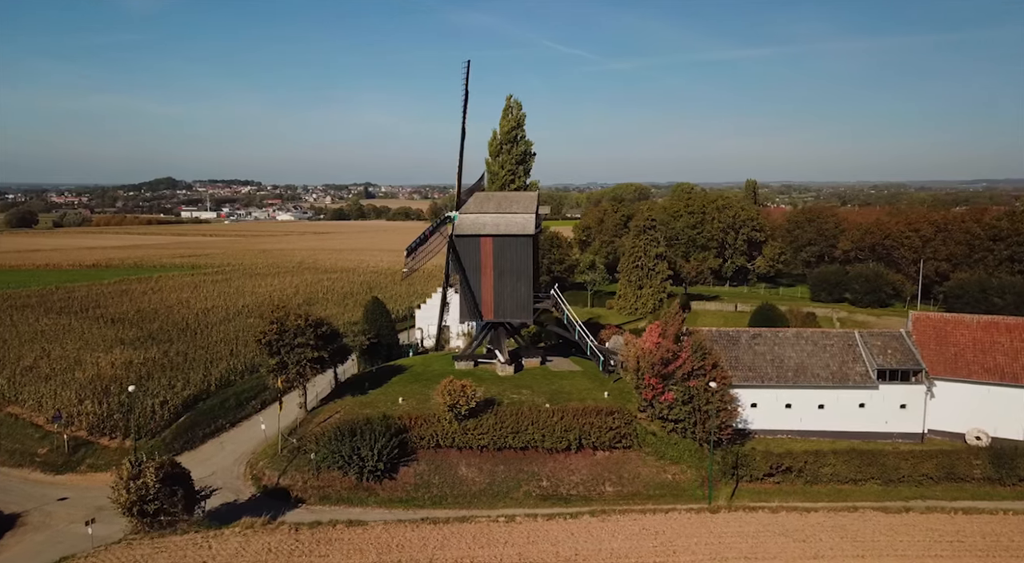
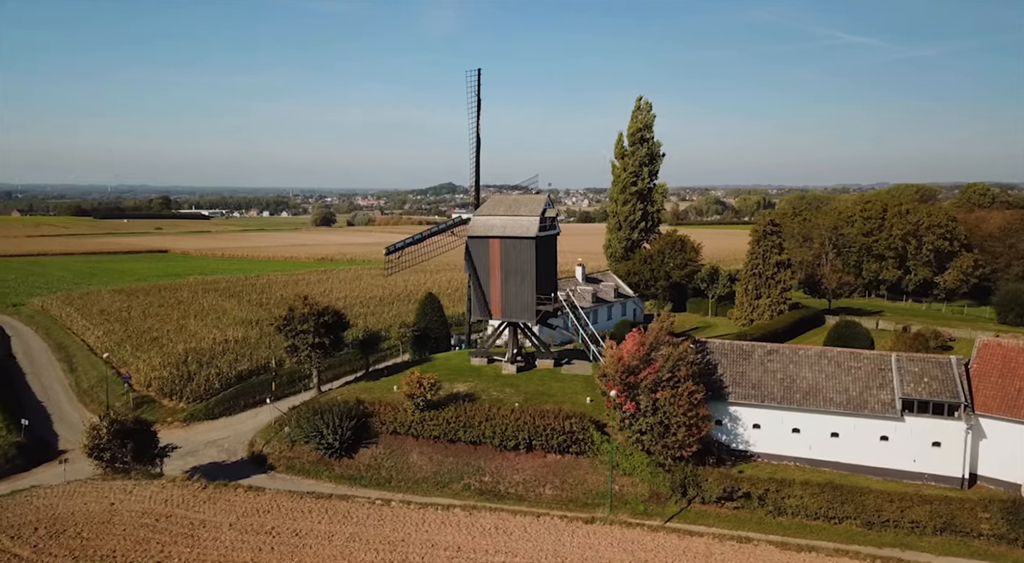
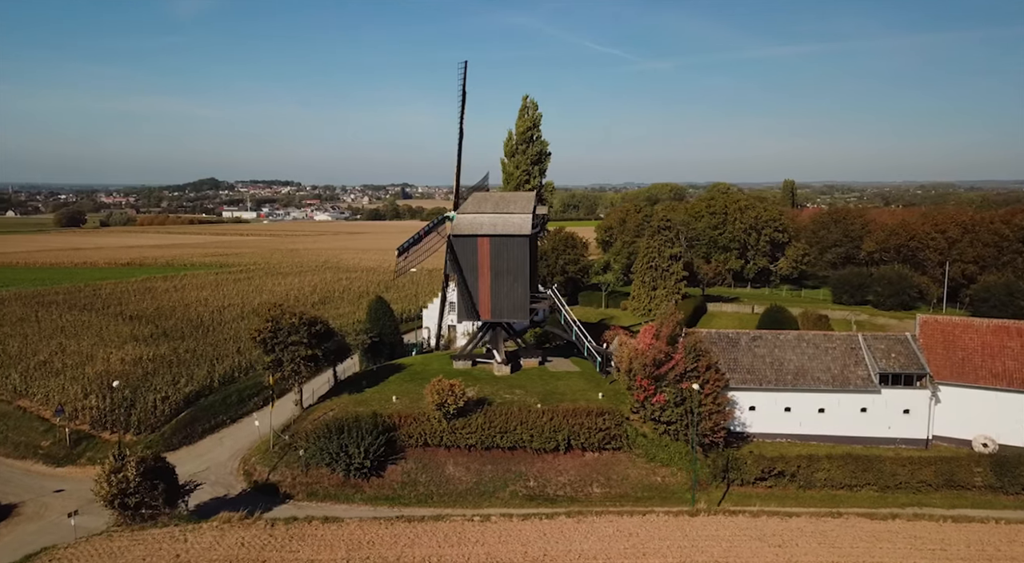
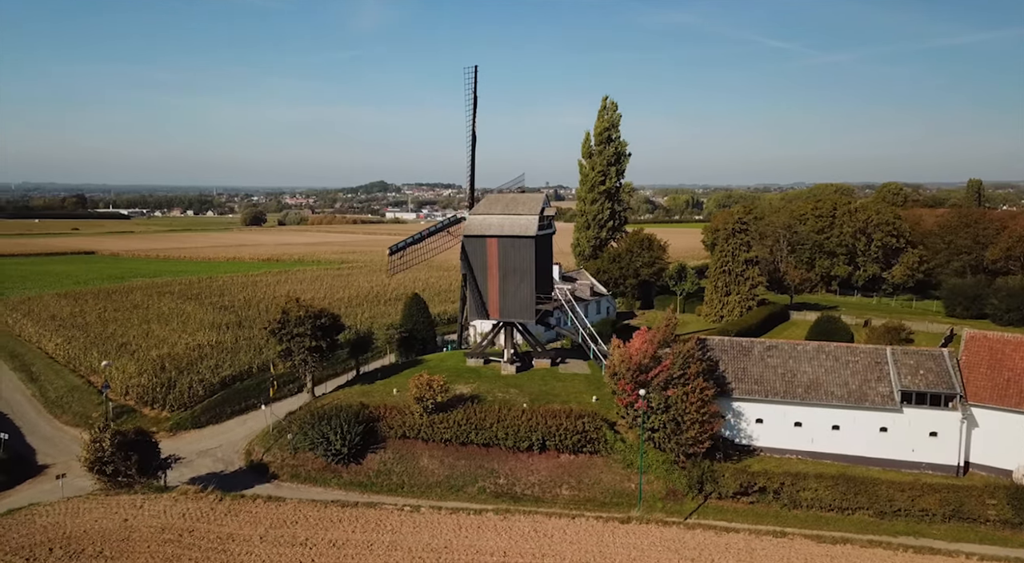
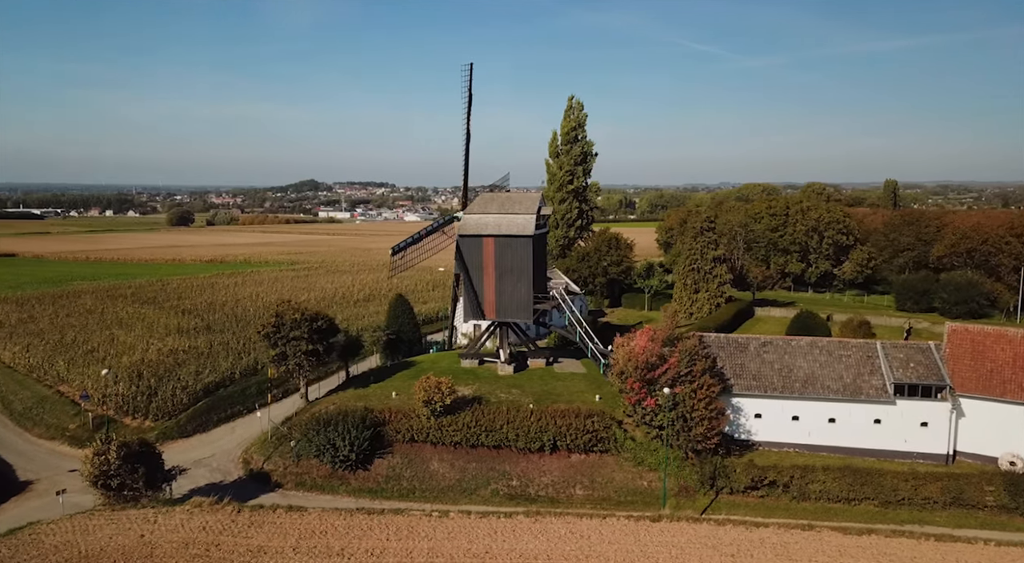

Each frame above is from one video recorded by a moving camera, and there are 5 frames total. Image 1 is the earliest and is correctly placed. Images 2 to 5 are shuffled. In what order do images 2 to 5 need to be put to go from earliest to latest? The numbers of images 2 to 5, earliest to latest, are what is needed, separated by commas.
3, 5, 4, 2
